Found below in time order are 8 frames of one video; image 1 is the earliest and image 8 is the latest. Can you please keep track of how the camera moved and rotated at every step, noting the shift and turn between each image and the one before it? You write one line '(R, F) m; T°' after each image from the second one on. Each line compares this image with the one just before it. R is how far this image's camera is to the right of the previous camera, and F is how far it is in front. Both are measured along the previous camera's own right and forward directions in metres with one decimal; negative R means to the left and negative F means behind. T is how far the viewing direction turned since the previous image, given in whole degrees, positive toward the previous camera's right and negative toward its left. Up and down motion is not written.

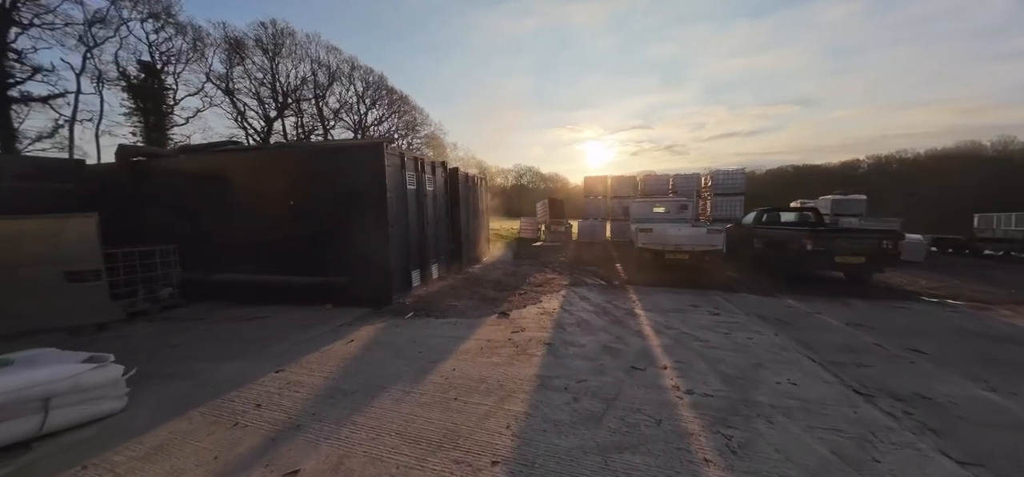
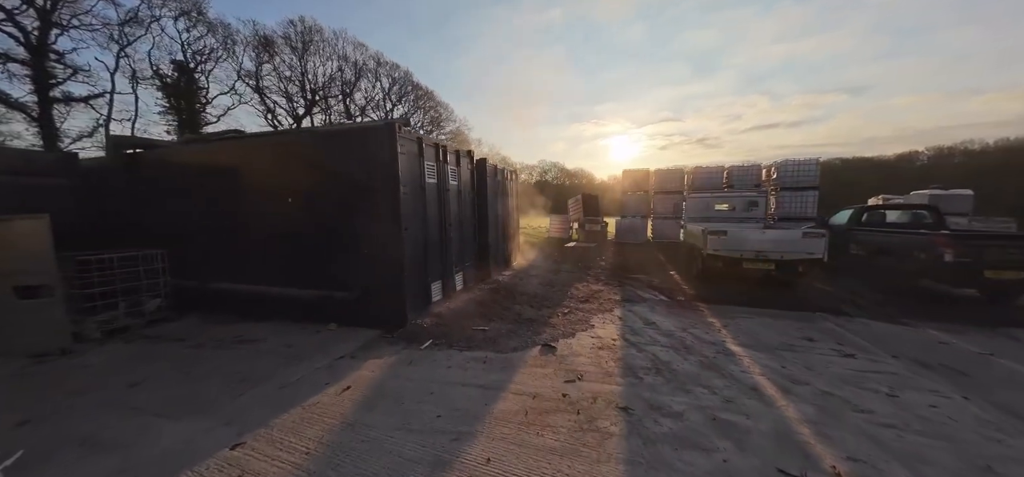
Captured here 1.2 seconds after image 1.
(-0.3, +1.3) m; -4°
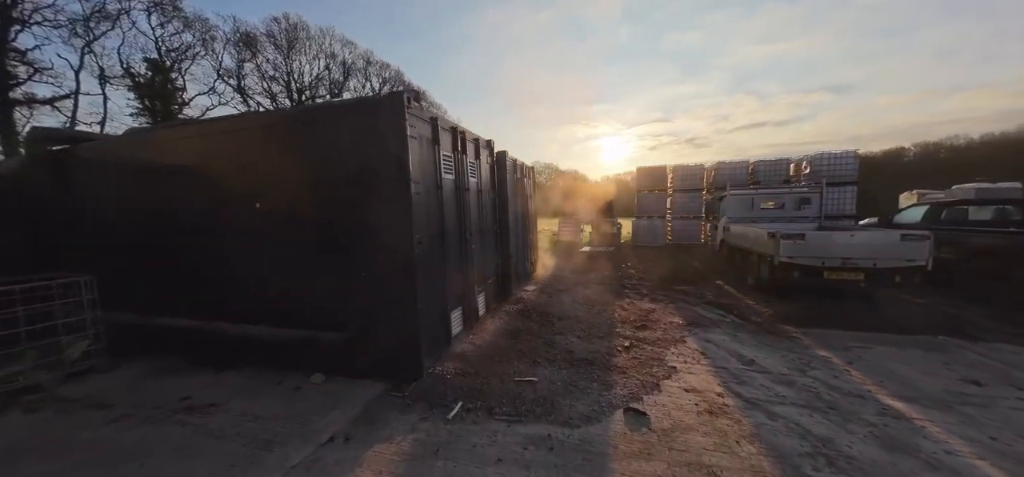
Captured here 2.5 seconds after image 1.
(-0.6, +1.3) m; +1°
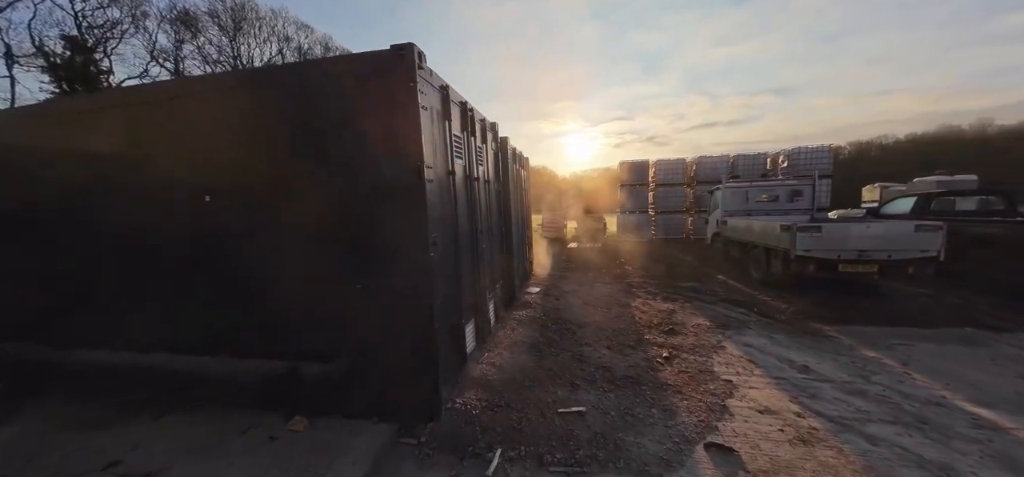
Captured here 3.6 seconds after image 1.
(-0.5, +0.7) m; +5°
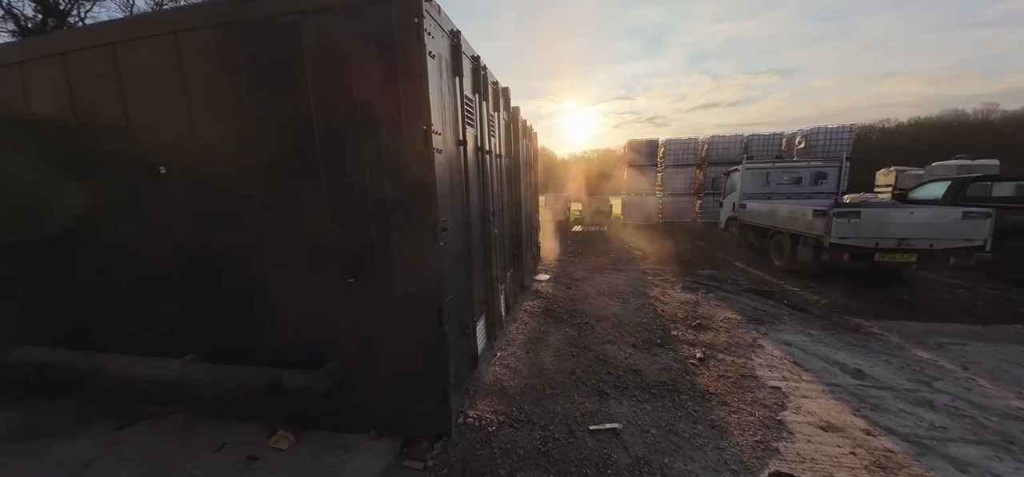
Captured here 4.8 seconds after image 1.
(-0.2, +0.5) m; +1°
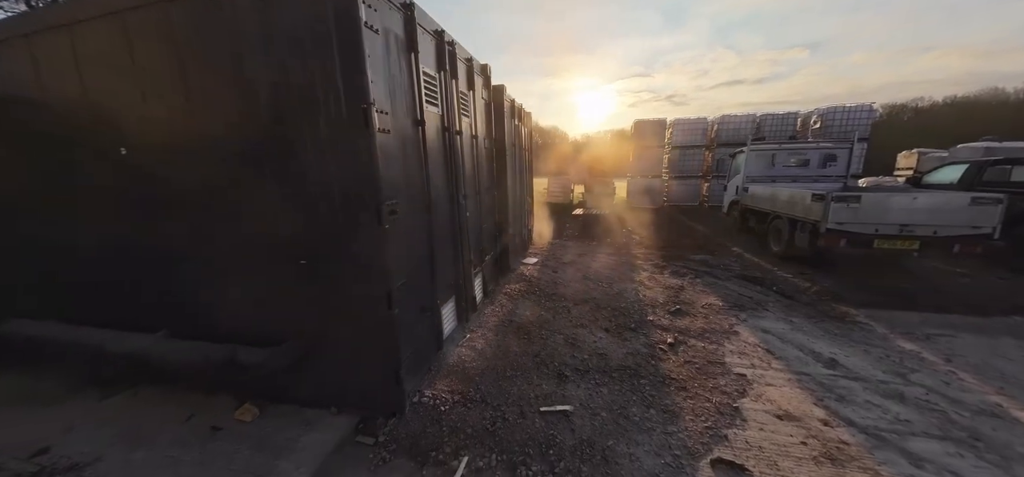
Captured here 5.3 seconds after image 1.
(+0.4, 0.0) m; -2°
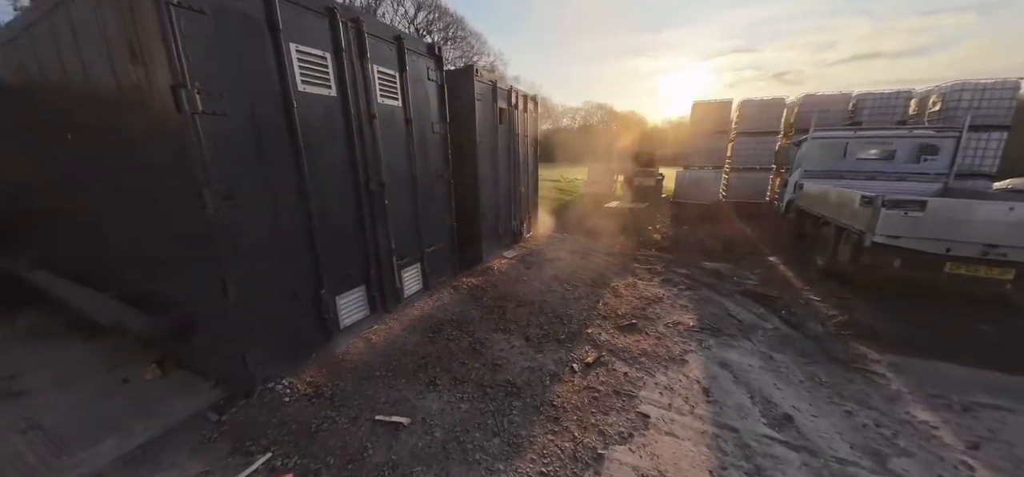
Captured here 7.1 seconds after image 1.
(+1.3, +0.4) m; -12°
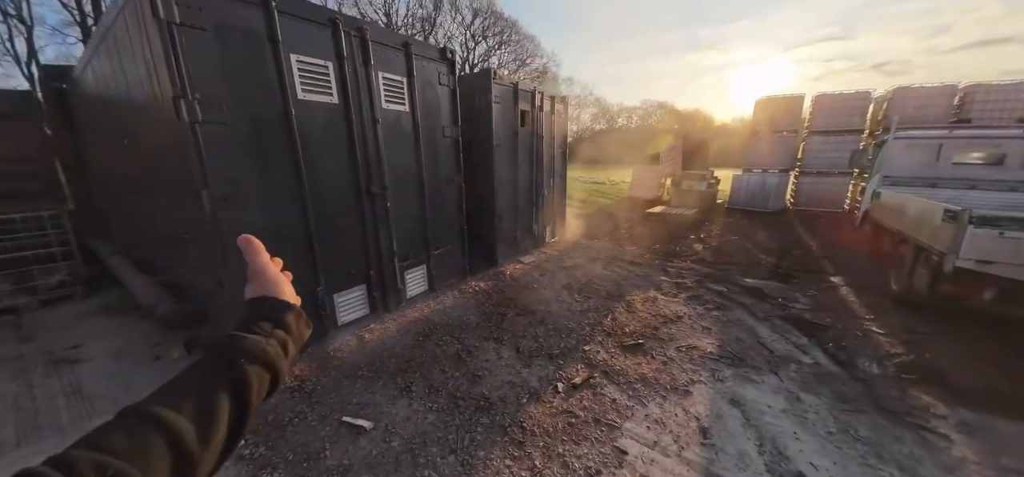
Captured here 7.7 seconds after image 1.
(+0.5, +0.1) m; -9°
